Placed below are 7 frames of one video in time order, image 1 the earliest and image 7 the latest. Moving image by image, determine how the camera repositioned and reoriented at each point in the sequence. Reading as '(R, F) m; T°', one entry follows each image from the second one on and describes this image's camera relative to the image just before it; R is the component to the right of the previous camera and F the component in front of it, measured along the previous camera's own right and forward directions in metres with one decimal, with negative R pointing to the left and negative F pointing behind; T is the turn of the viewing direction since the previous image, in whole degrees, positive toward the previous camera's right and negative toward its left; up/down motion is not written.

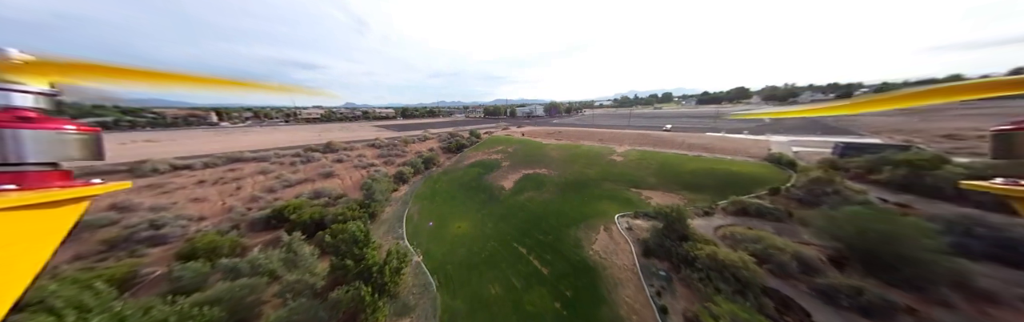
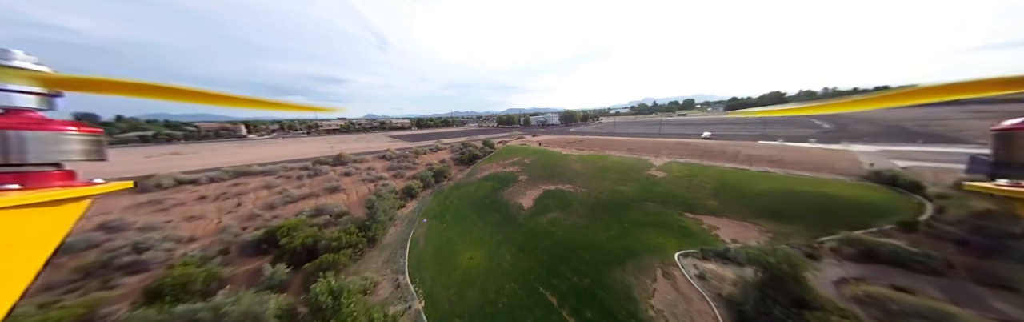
(-0.5, +1.8) m; -4°
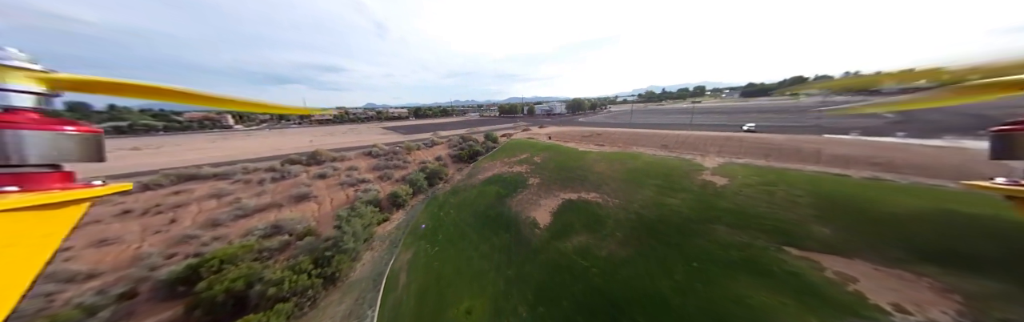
(-0.5, +3.1) m; -1°
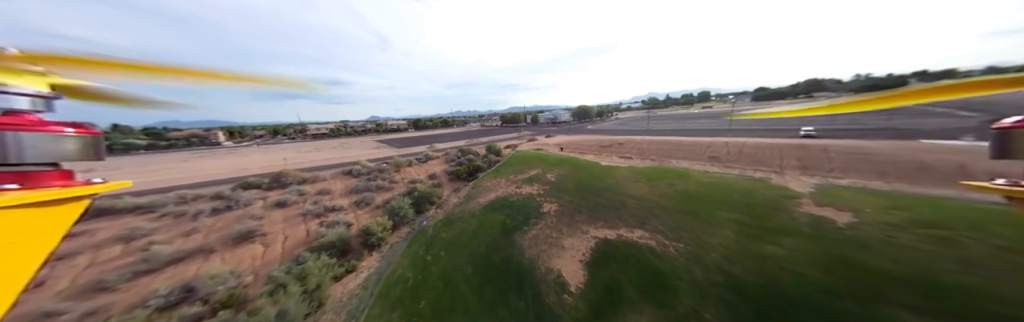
(-0.4, +3.0) m; -1°
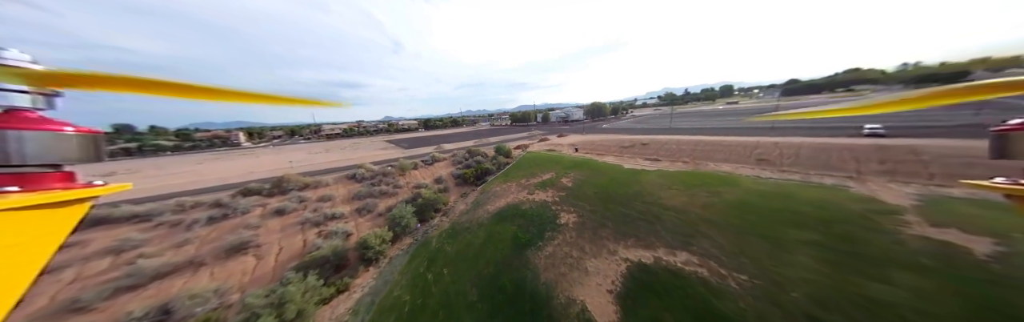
(-0.1, +1.2) m; -3°
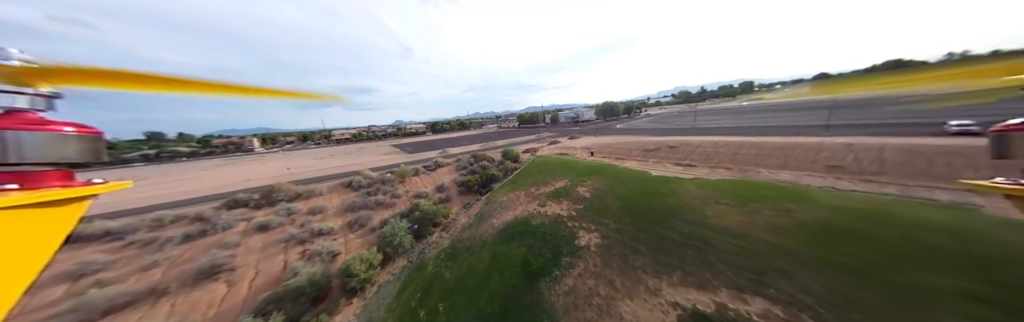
(0.0, +1.5) m; -2°
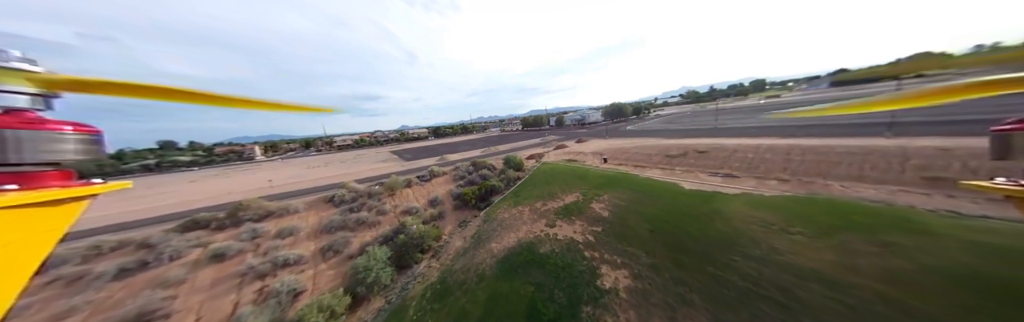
(+0.1, +1.7) m; -1°
